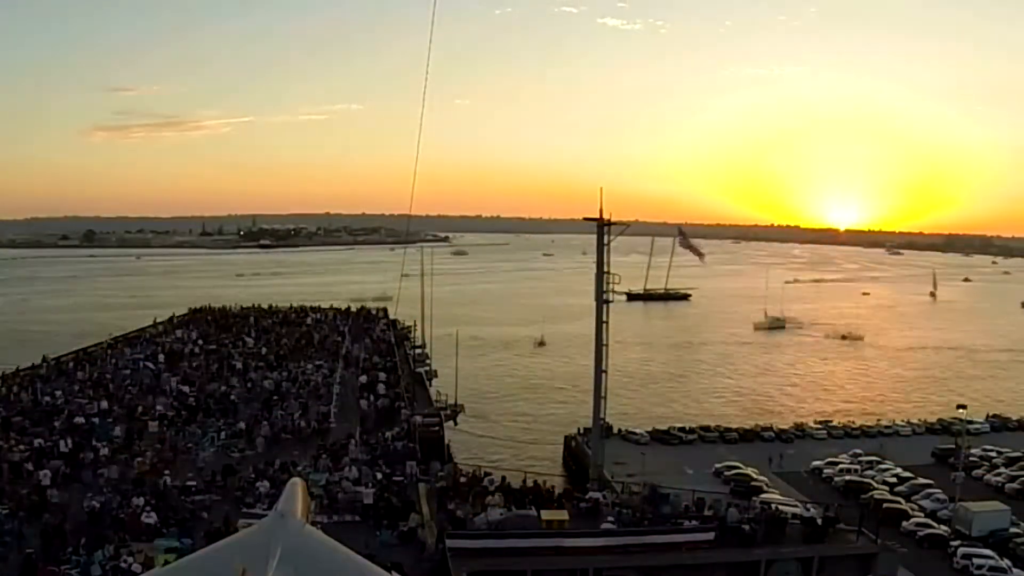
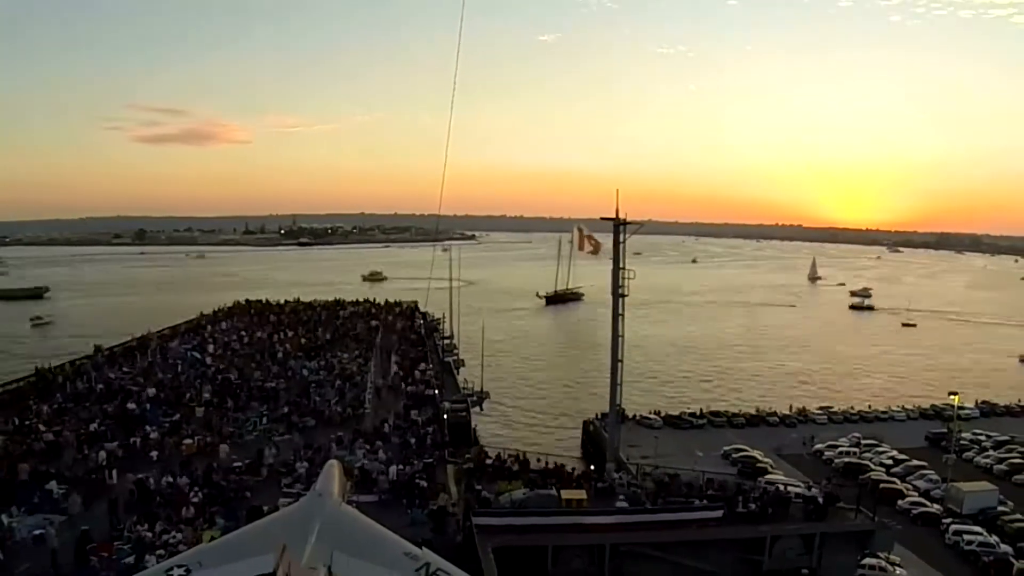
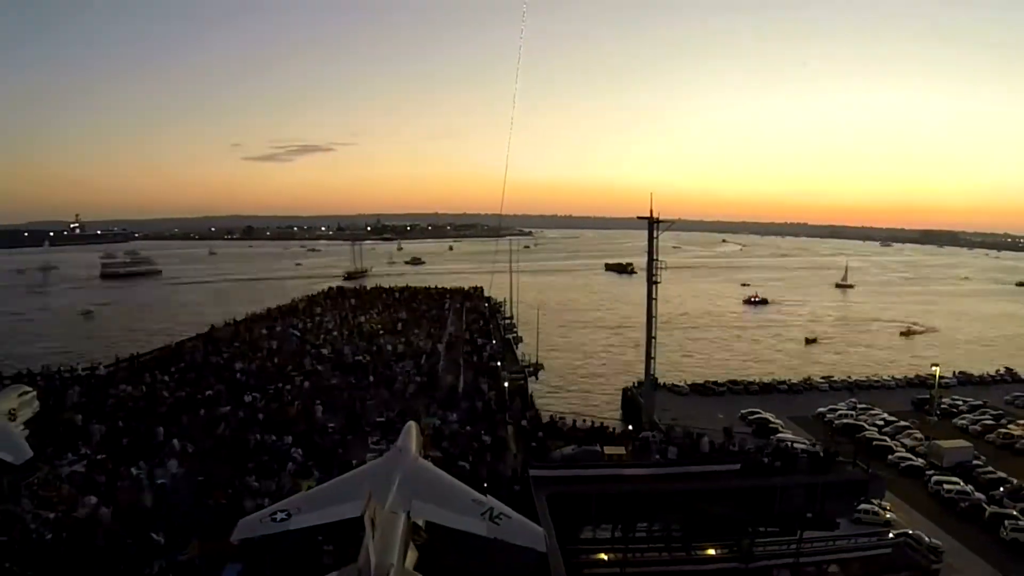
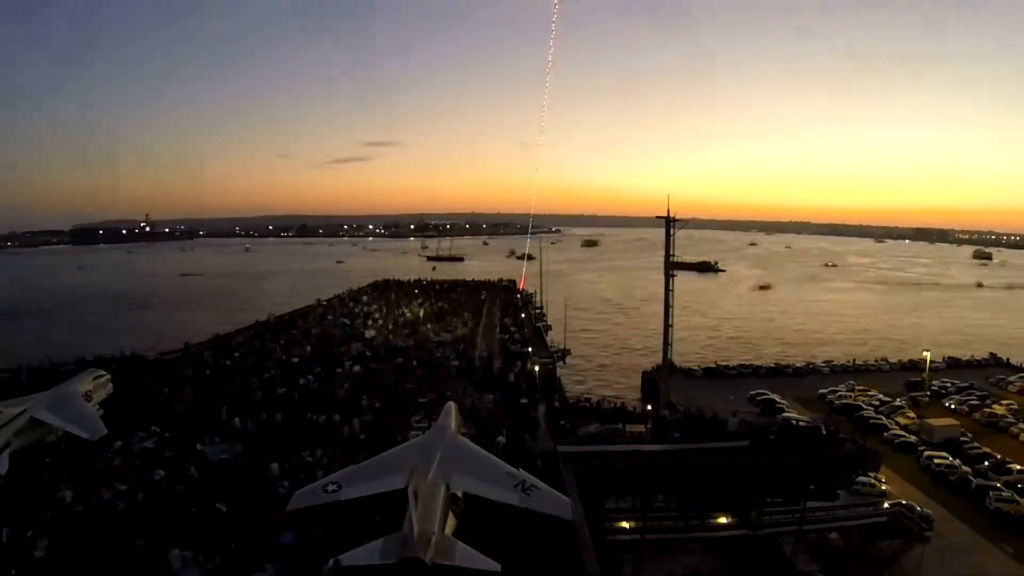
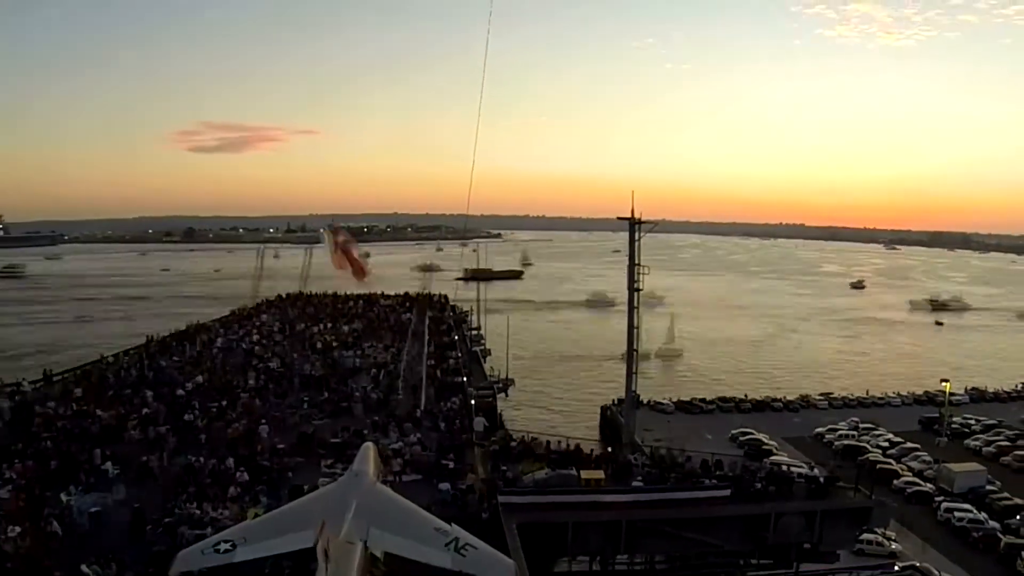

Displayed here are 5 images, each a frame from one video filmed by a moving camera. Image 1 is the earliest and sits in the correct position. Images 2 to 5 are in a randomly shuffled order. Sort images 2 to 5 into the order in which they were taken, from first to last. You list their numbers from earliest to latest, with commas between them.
2, 5, 3, 4
